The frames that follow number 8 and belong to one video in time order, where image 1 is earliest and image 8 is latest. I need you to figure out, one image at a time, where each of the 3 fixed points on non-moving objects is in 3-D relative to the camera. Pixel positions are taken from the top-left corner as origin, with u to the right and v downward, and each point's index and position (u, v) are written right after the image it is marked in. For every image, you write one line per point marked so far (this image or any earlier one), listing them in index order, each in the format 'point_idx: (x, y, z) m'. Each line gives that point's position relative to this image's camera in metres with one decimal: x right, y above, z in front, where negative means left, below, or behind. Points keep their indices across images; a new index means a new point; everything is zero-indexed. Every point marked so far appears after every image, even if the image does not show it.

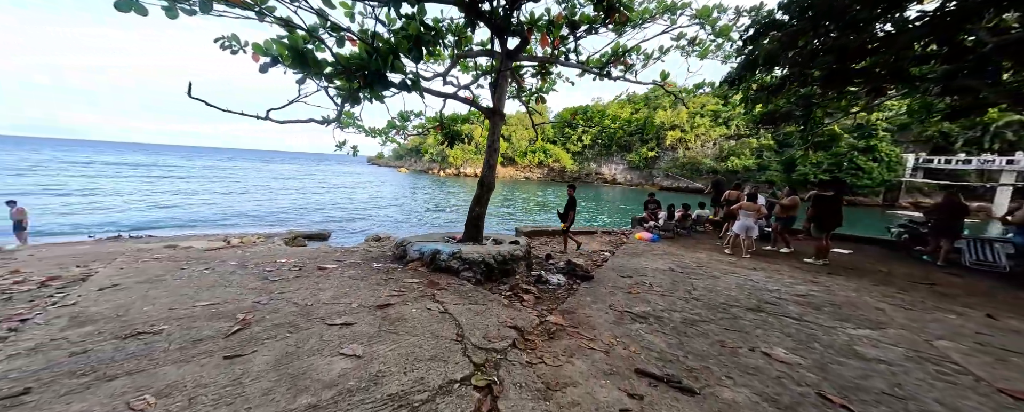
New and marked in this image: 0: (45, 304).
0: (-5.1, -1.1, +3.3) m
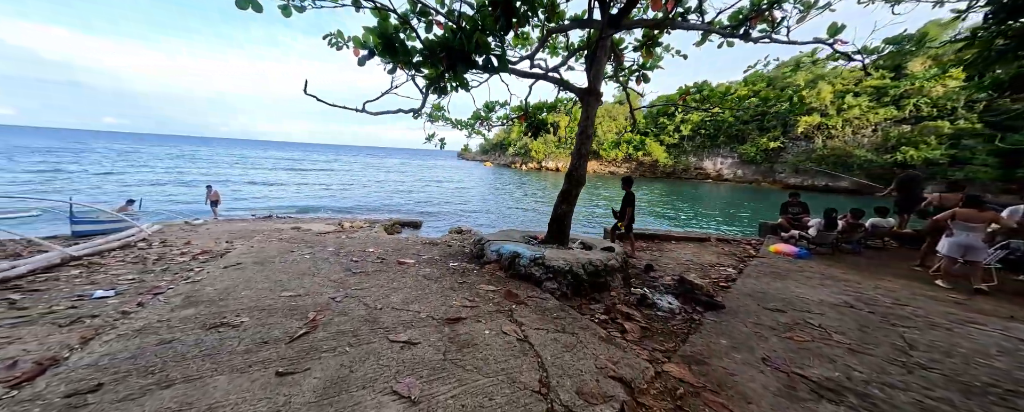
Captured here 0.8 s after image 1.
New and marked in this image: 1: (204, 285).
0: (-4.1, -0.9, +3.7) m
1: (-3.6, -0.9, +3.5) m
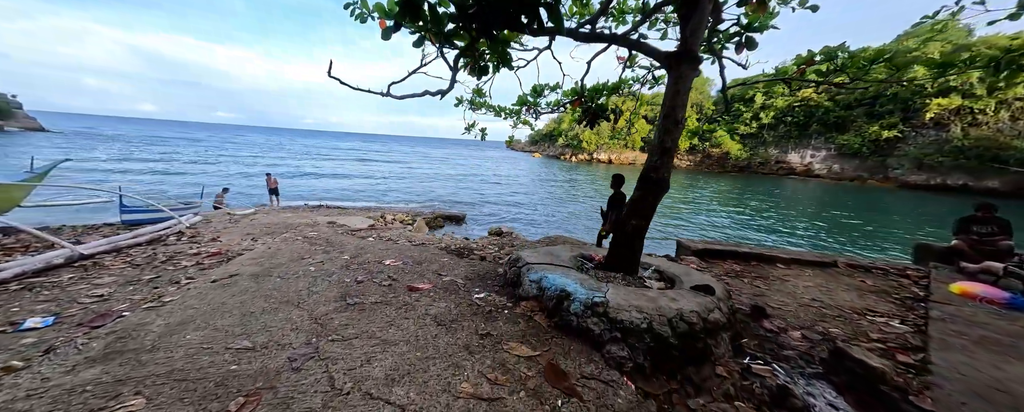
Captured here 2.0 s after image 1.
0: (-3.7, -0.9, +3.0) m
1: (-3.2, -1.0, +2.7) m
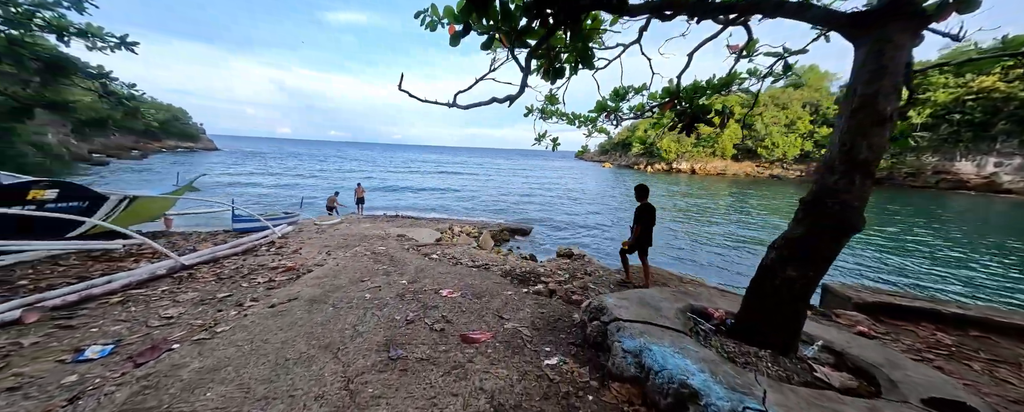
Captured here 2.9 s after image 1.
0: (-3.0, -1.2, +2.9) m
1: (-2.6, -1.2, +2.5) m
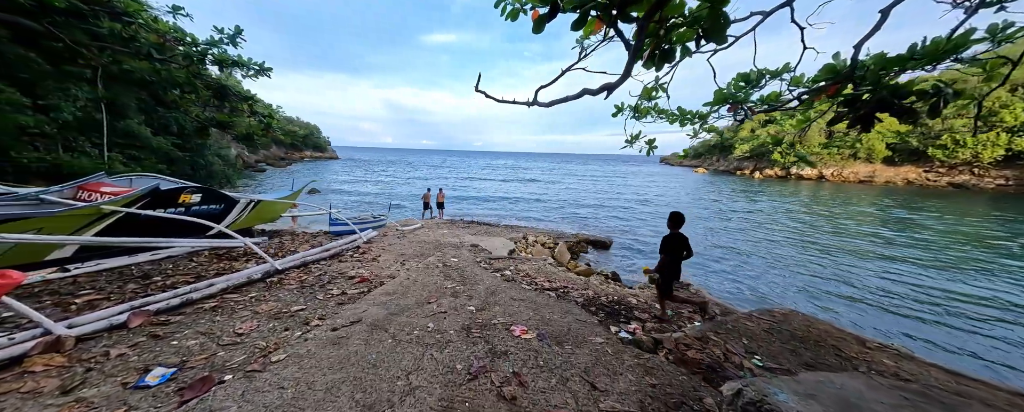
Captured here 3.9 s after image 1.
0: (-2.2, -1.3, +2.7) m
1: (-1.9, -1.3, +2.2) m
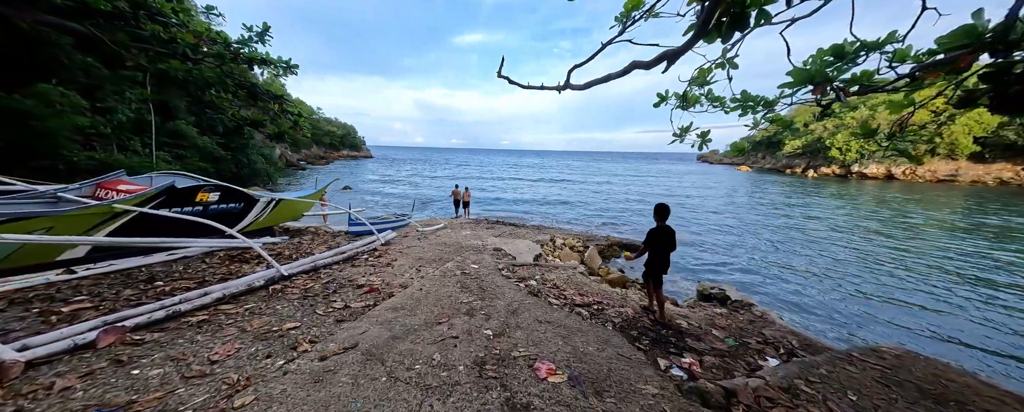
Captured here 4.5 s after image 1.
0: (-2.0, -1.3, +2.2) m
1: (-1.8, -1.4, +1.7) m
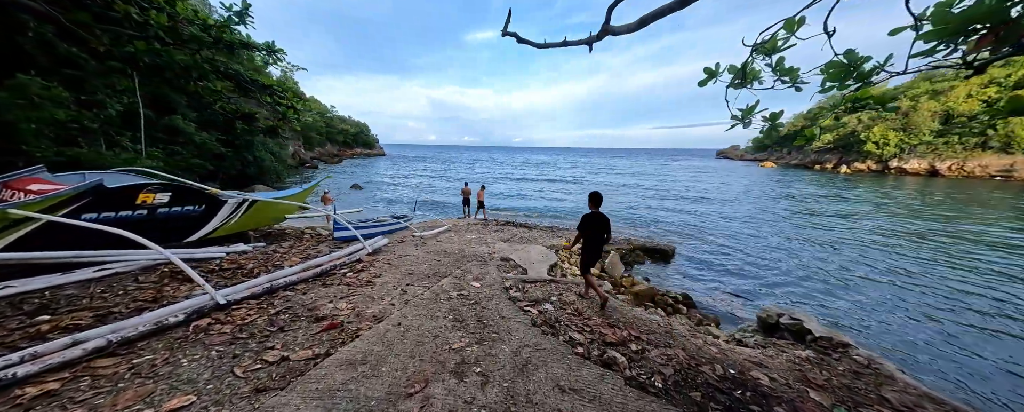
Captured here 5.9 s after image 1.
0: (-2.0, -1.4, +1.1) m
1: (-1.8, -1.5, +0.5) m
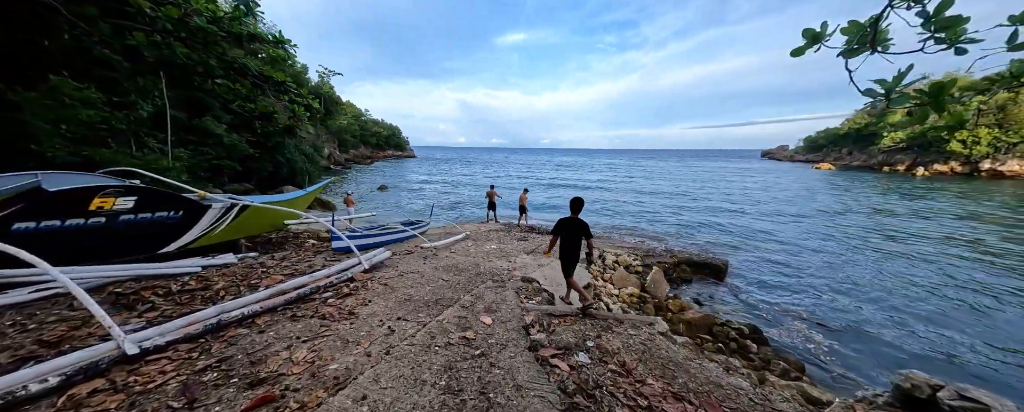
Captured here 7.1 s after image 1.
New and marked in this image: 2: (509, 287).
0: (-2.1, -1.5, 0.0) m
1: (-1.9, -1.6, -0.5) m
2: (-0.1, -1.4, +4.9) m
